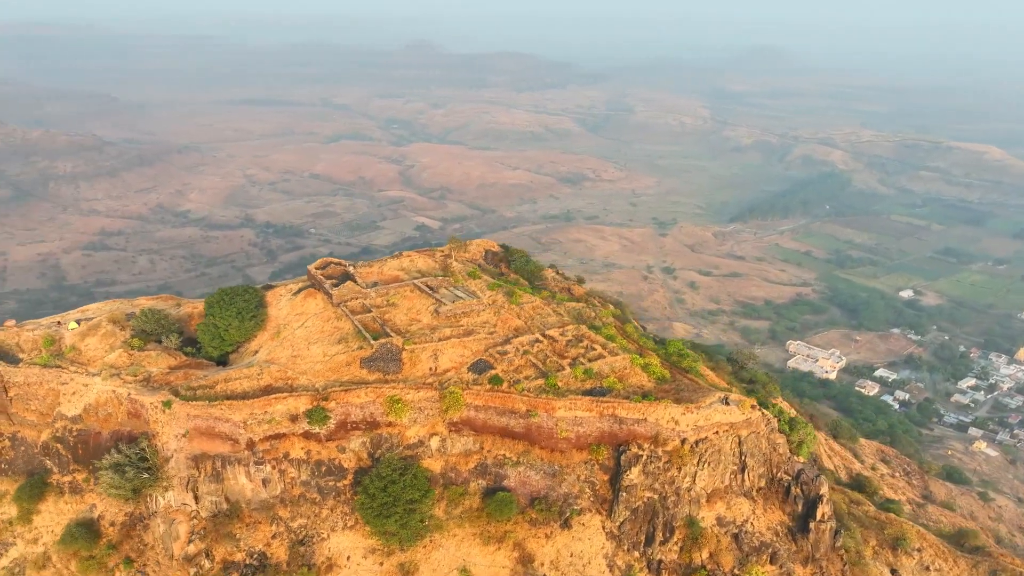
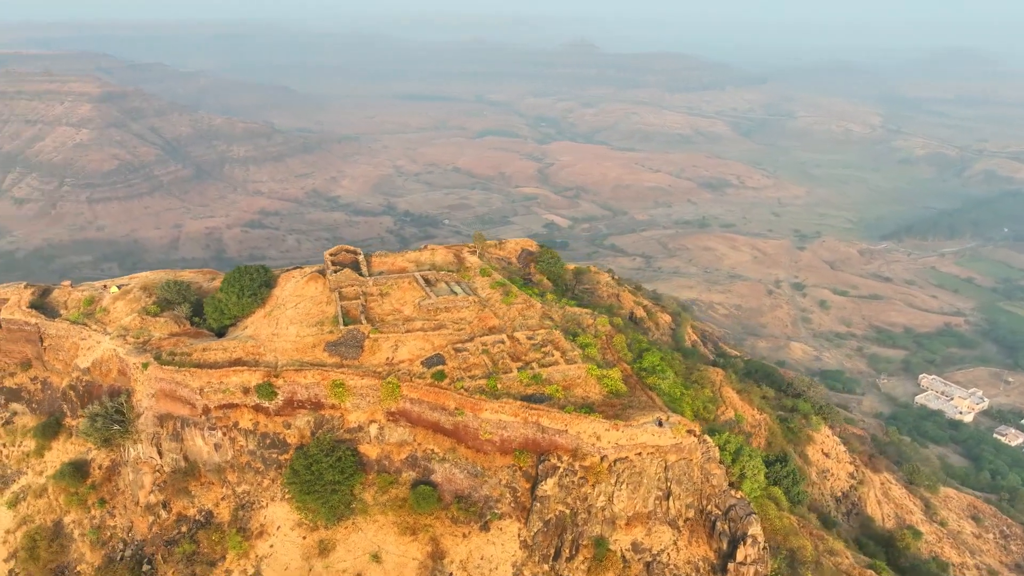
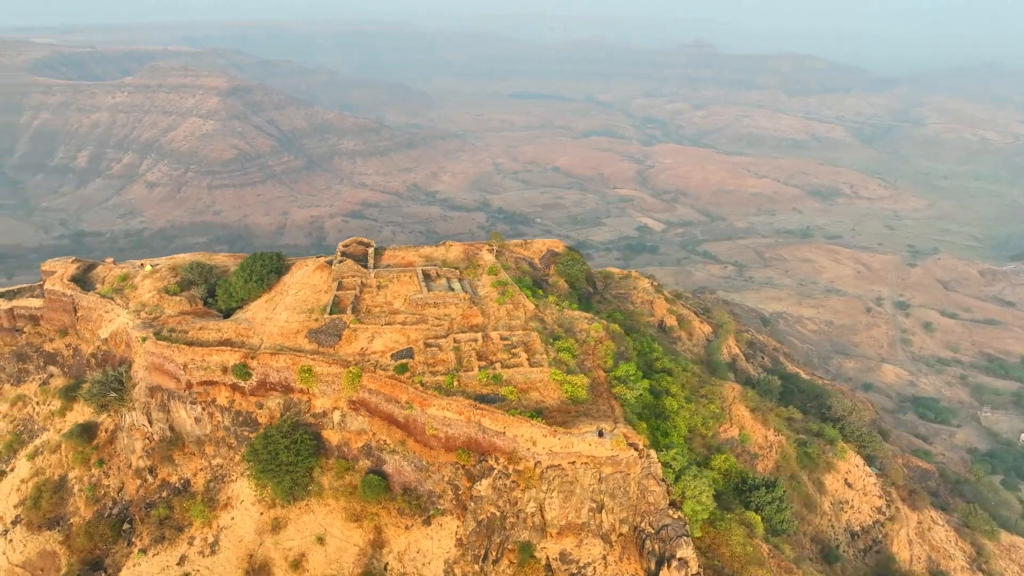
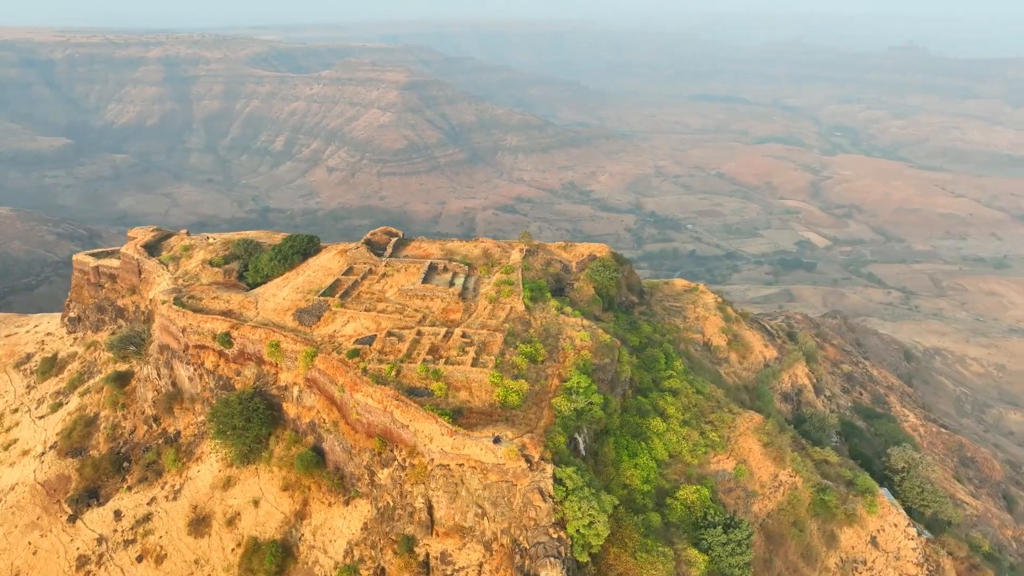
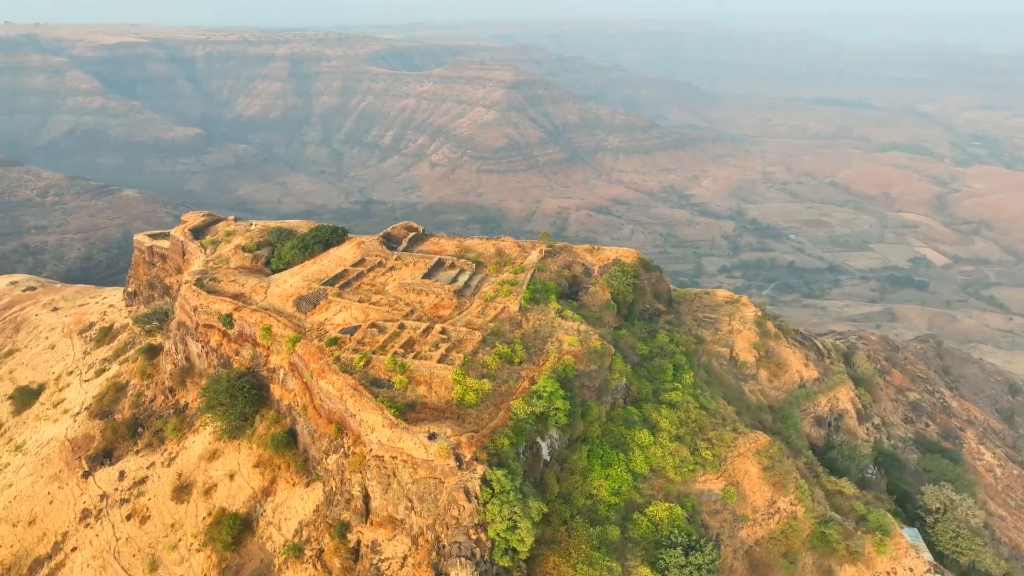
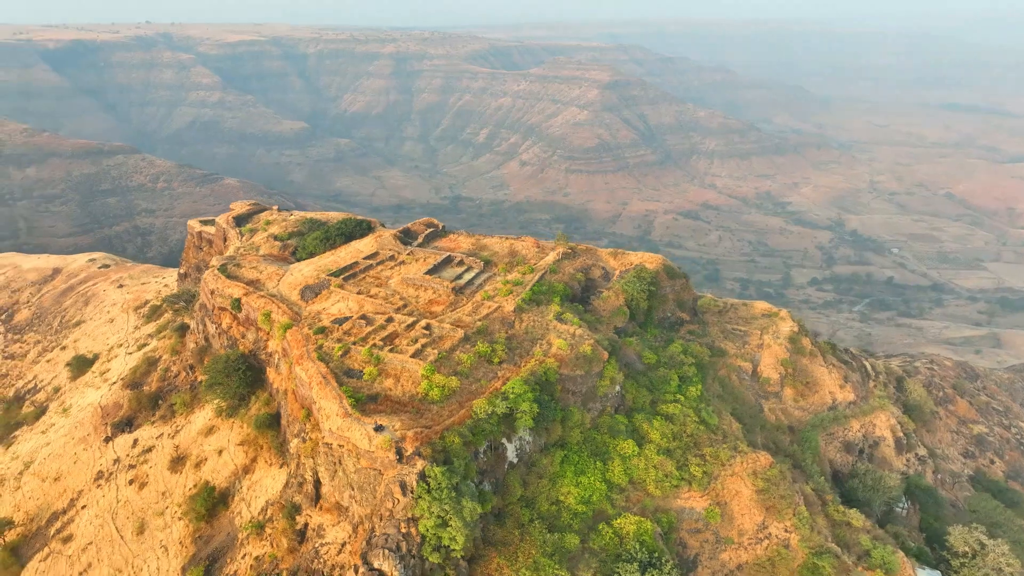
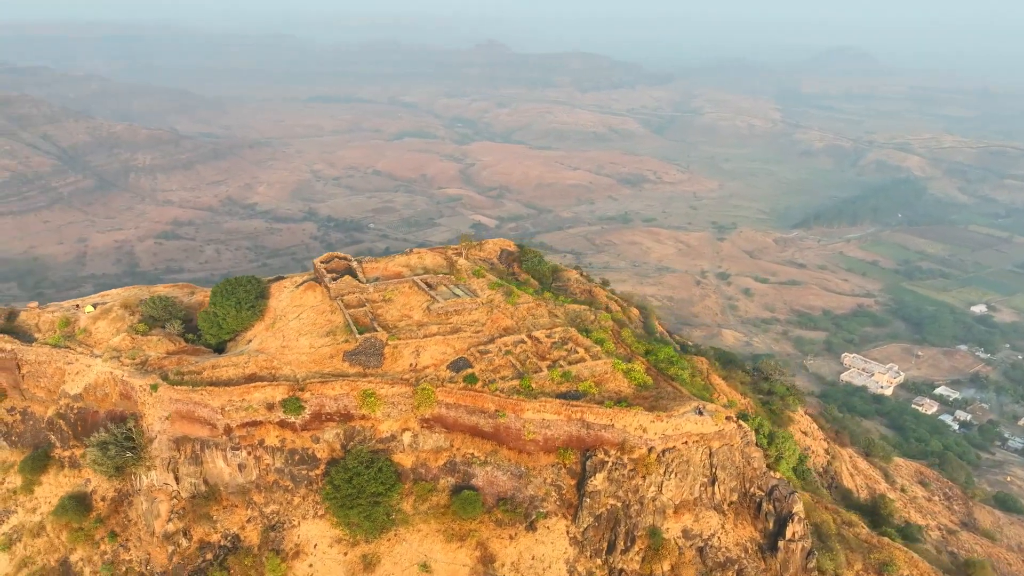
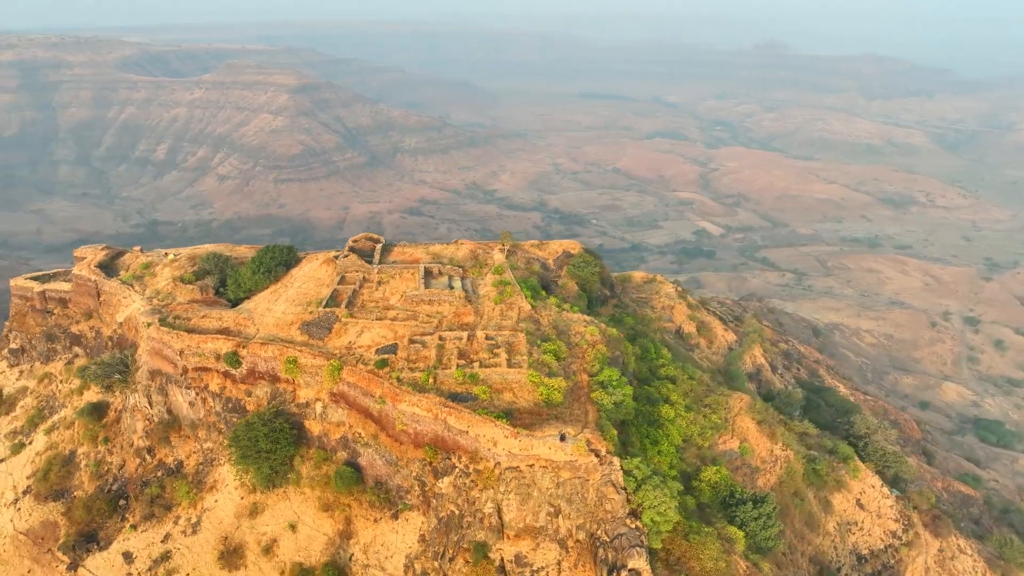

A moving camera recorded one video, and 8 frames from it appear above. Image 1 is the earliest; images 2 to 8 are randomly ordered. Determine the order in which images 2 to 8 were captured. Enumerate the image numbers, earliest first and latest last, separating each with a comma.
7, 2, 3, 8, 4, 5, 6
